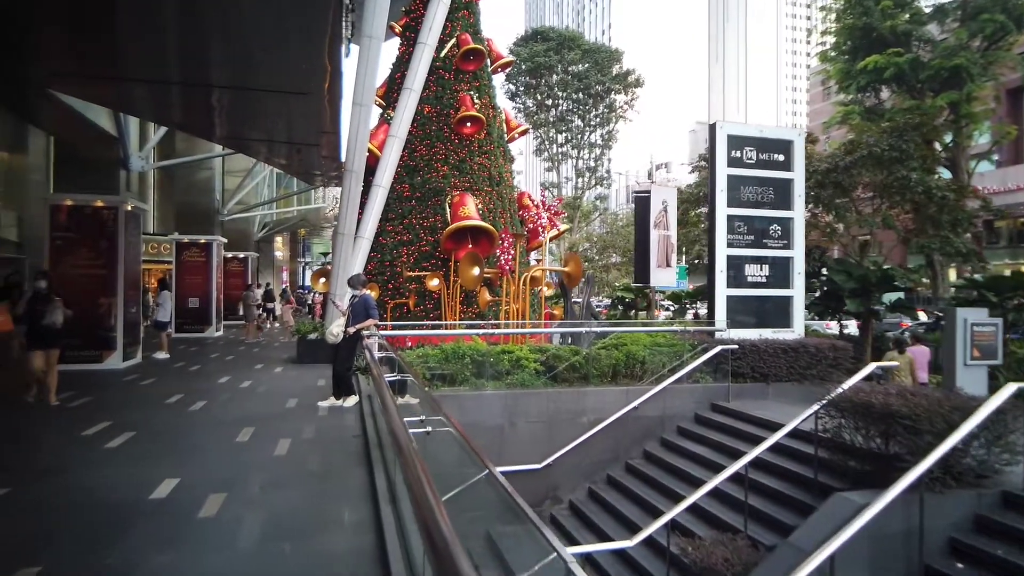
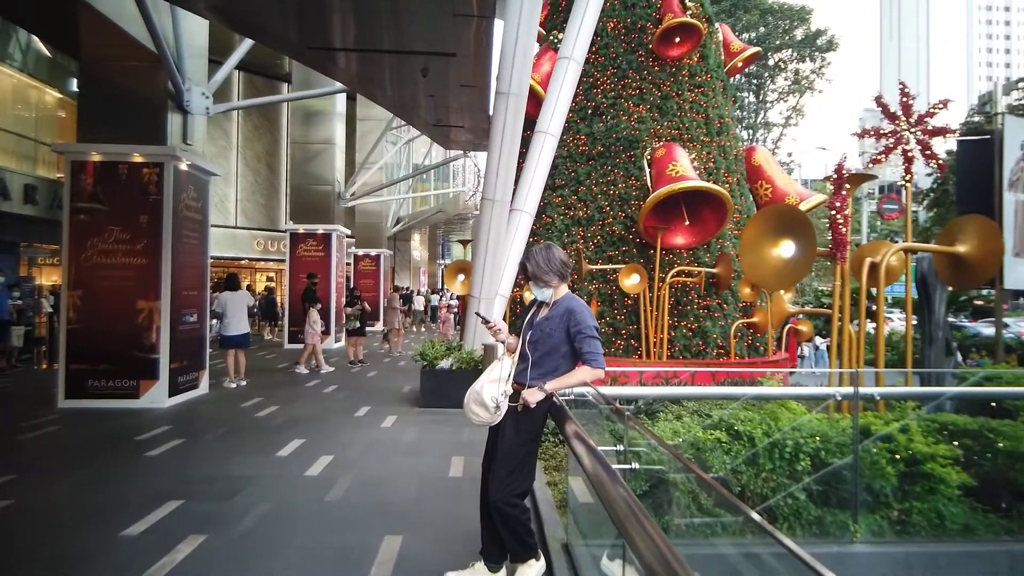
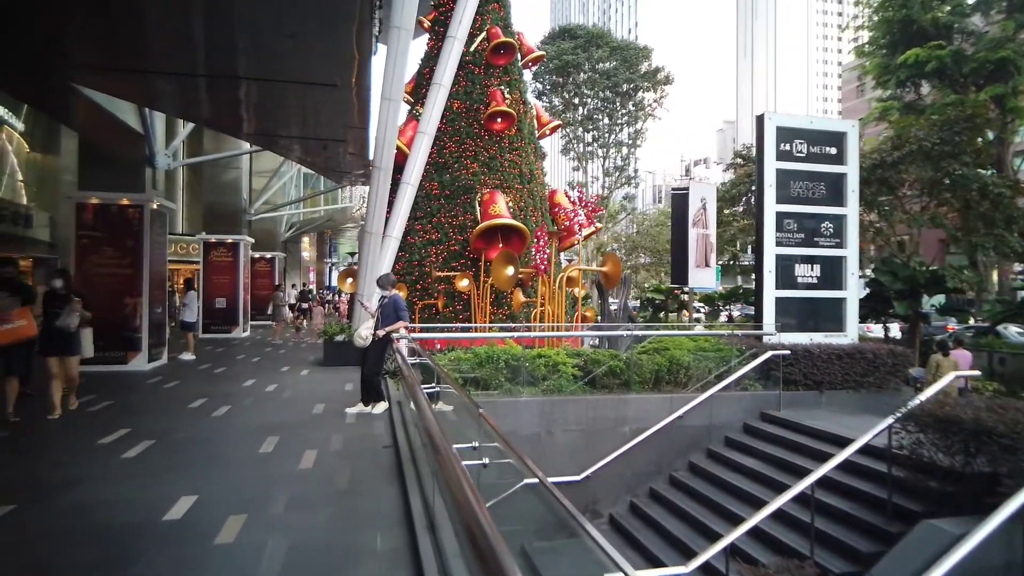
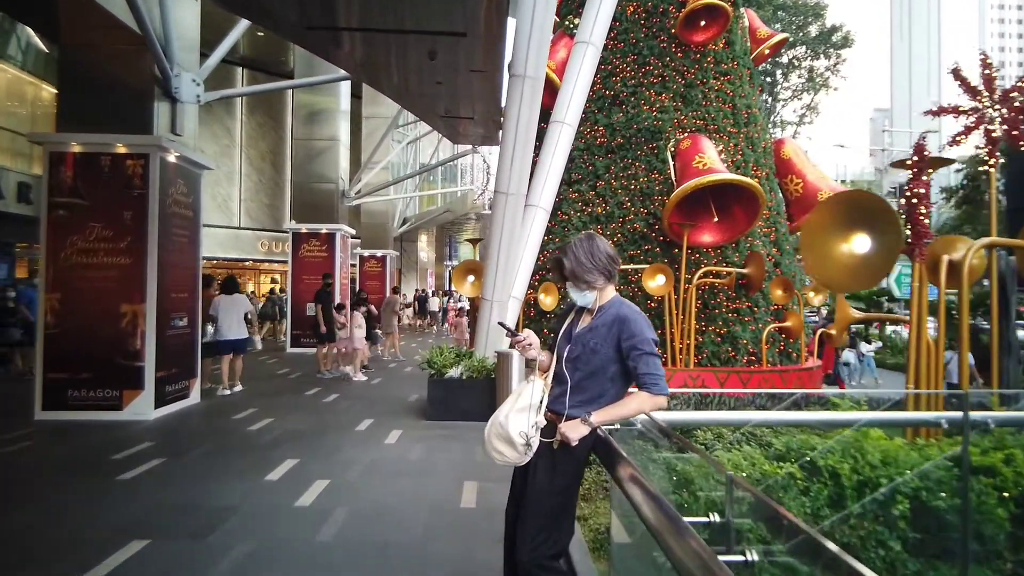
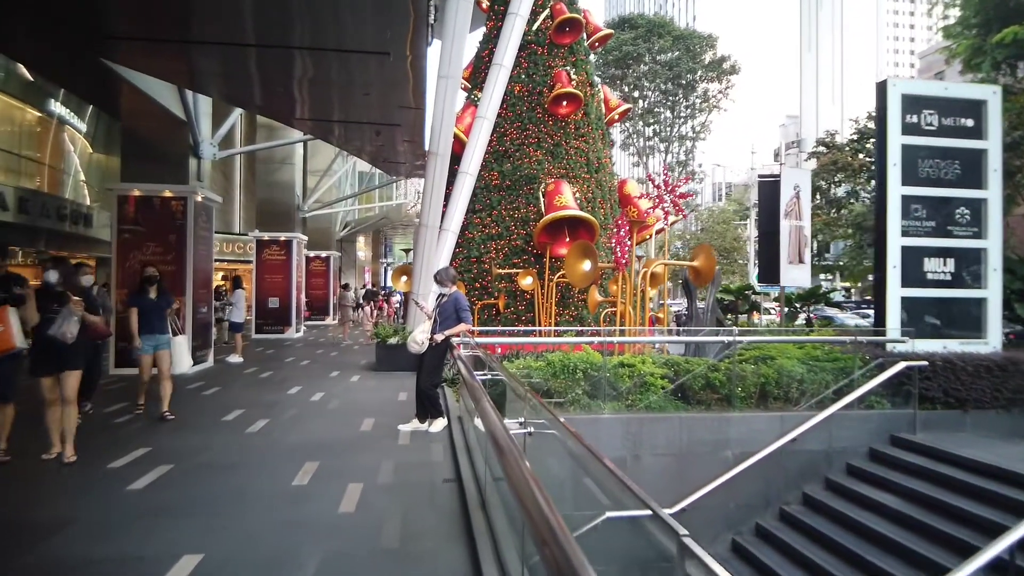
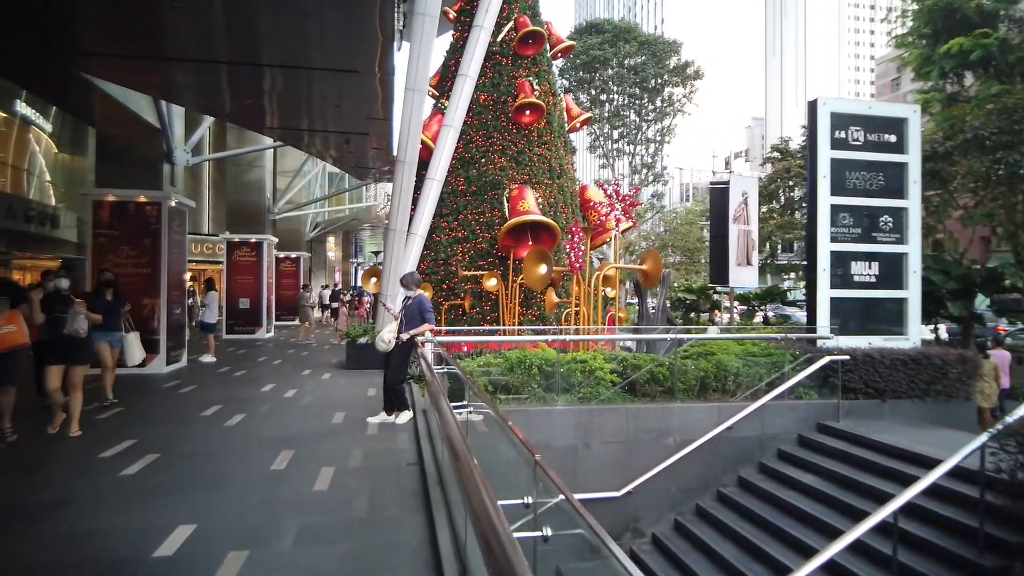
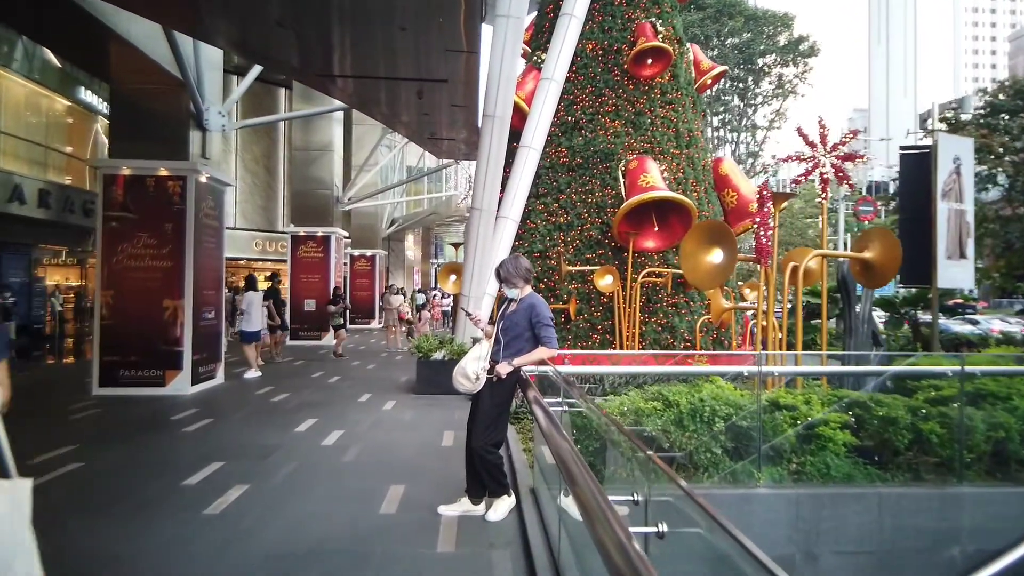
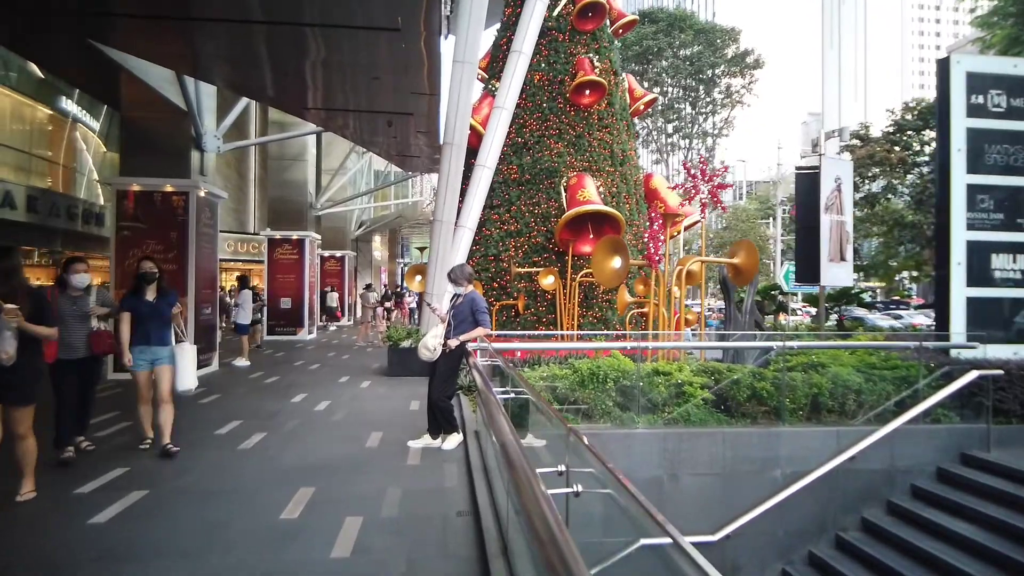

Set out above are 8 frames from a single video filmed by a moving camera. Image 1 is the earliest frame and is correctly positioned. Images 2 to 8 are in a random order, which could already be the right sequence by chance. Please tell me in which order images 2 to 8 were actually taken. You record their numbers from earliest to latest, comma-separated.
3, 6, 5, 8, 7, 2, 4
